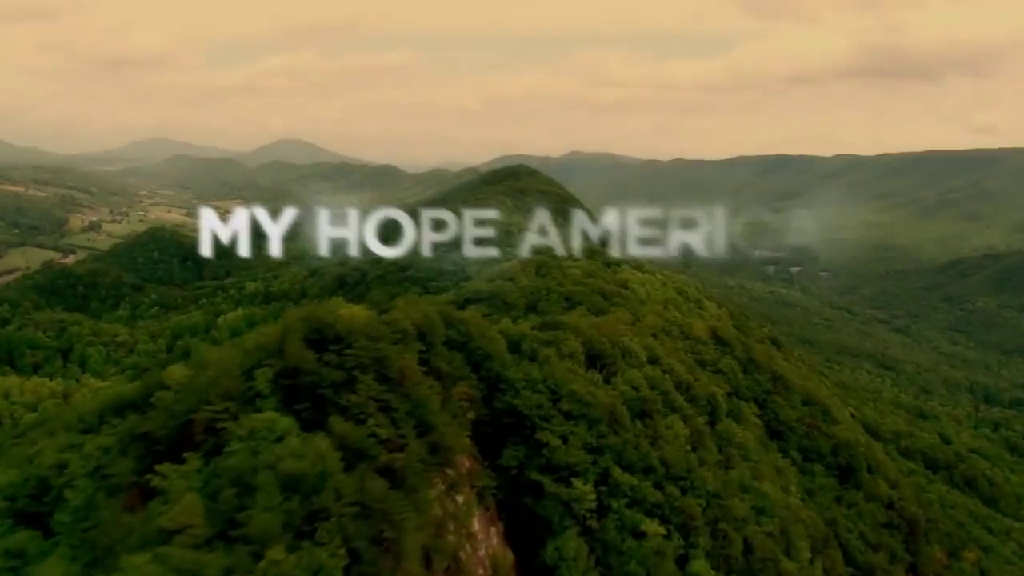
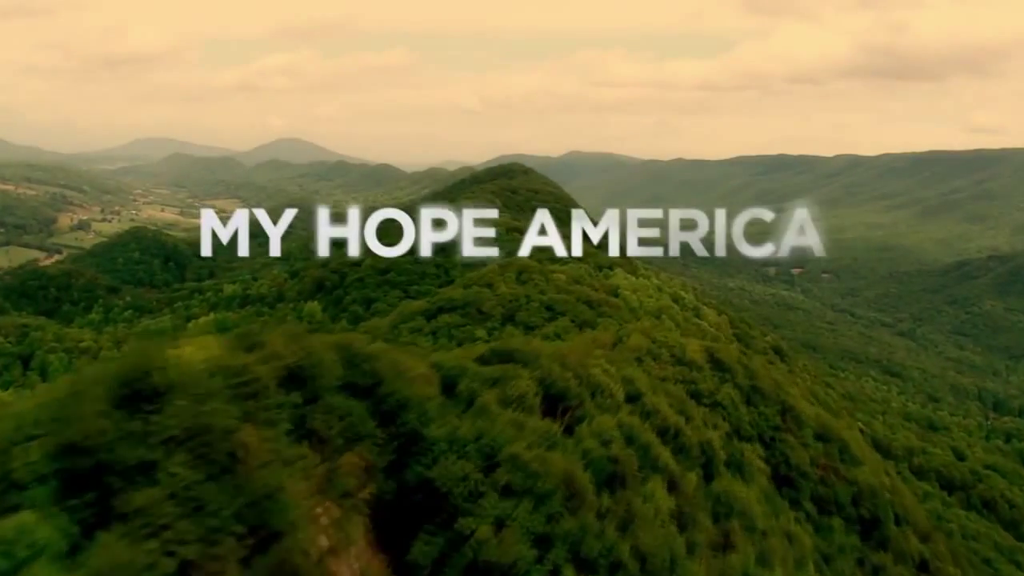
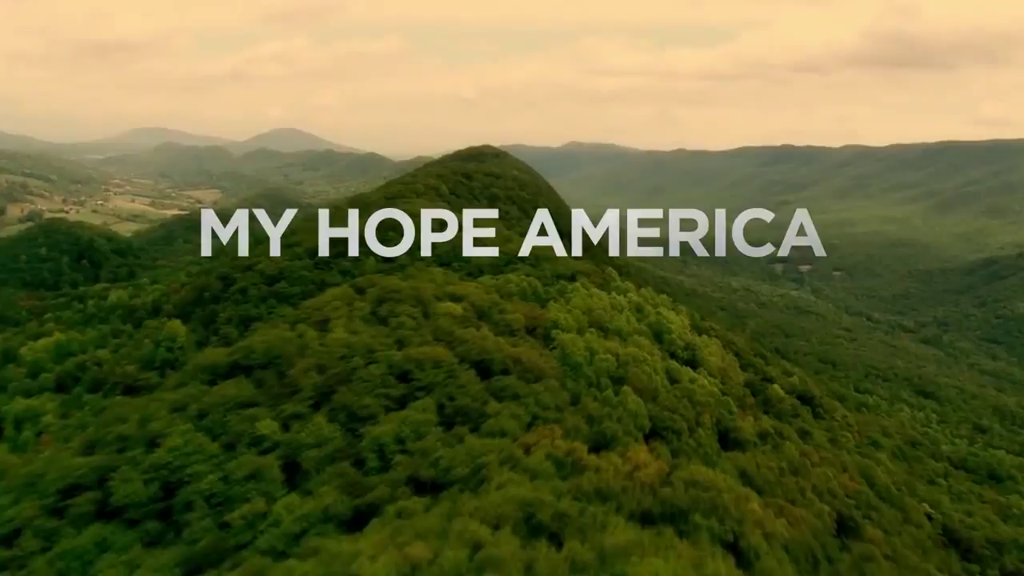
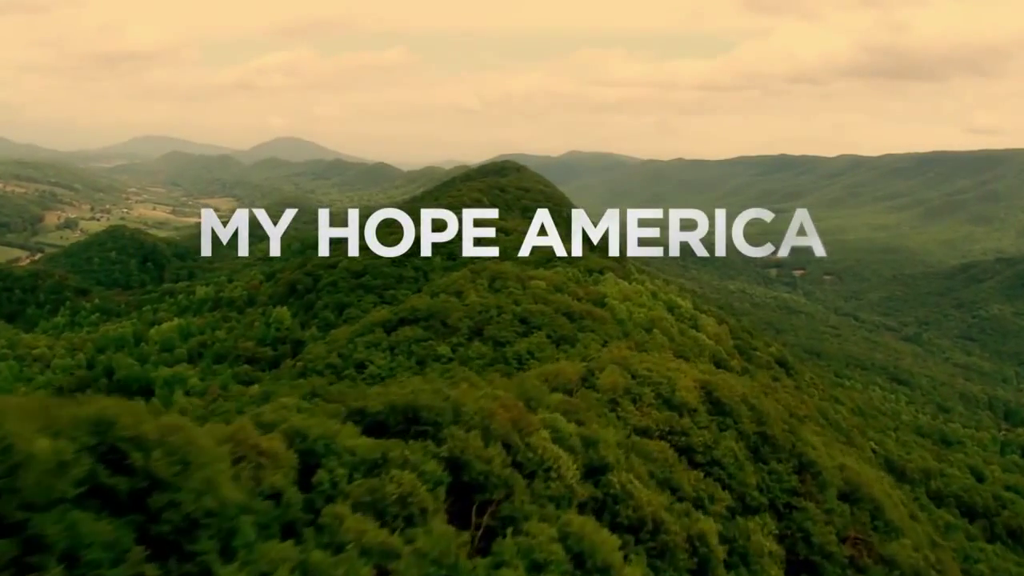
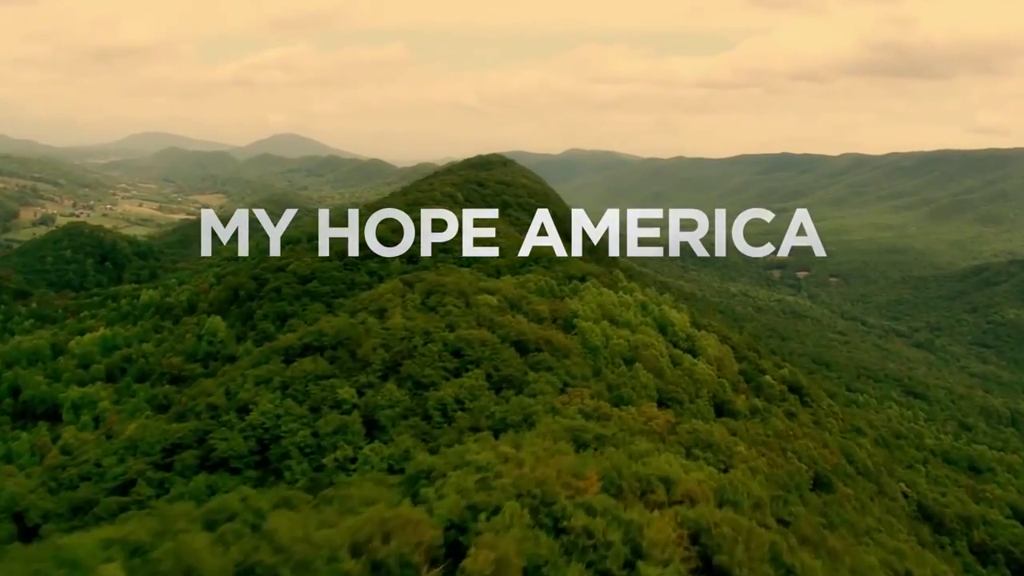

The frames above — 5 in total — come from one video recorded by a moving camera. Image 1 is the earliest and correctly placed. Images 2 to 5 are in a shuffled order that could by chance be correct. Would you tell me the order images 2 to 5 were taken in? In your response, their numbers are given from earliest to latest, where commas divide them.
2, 4, 5, 3
